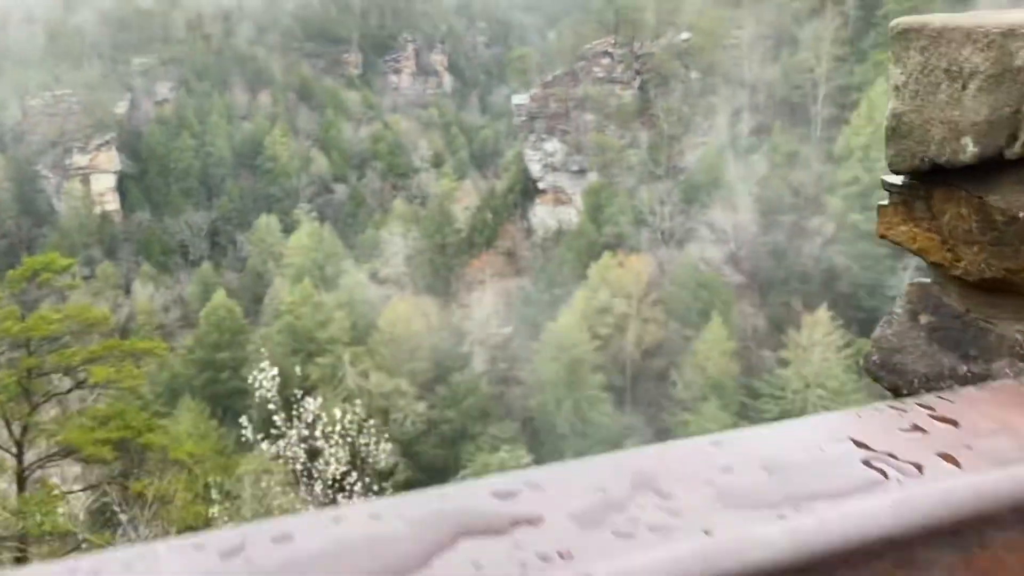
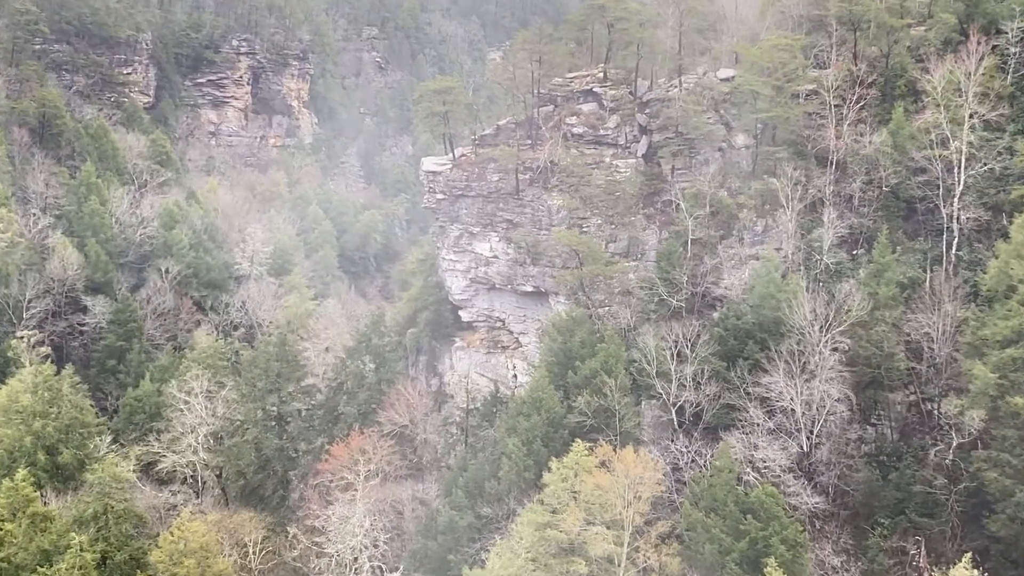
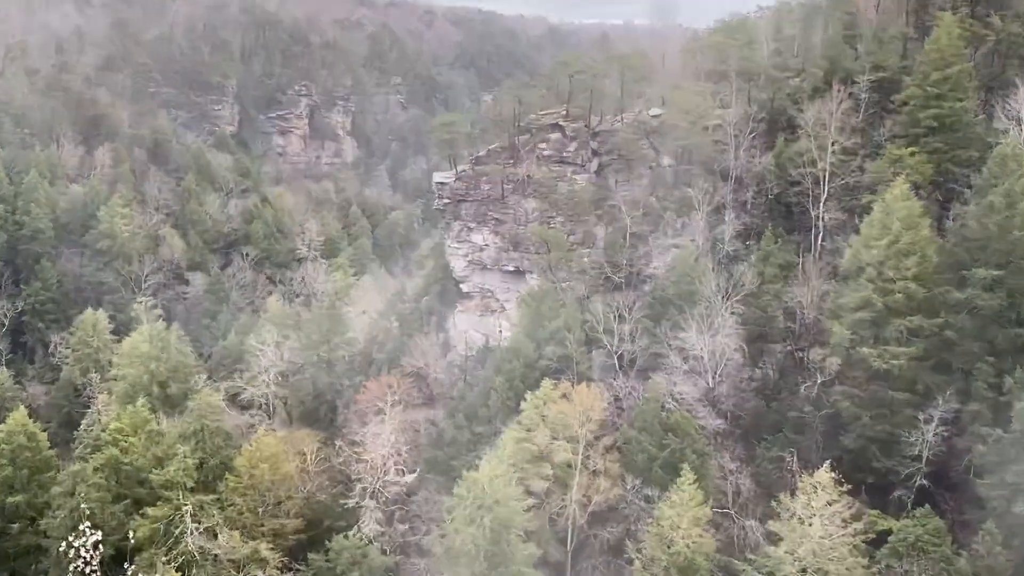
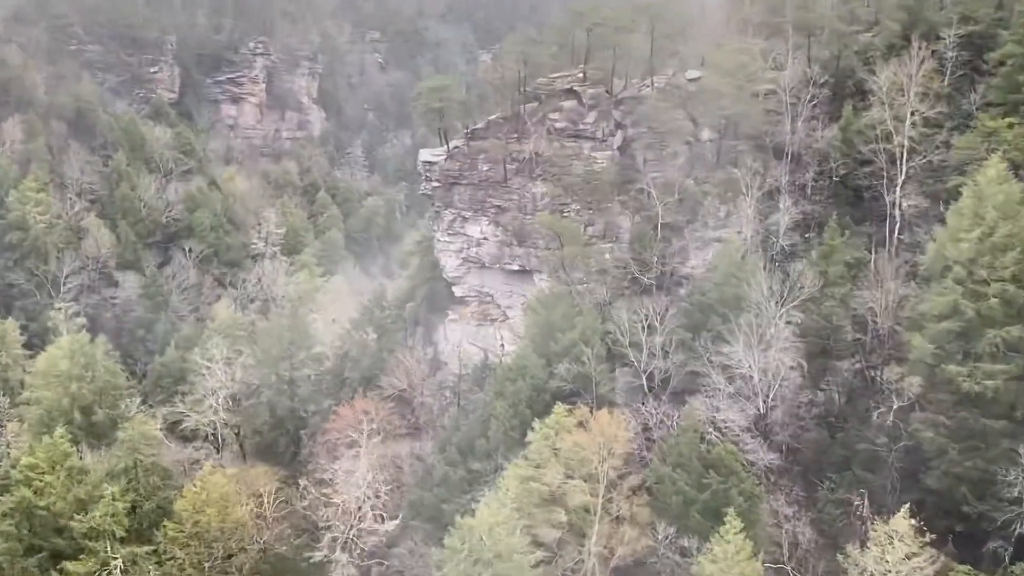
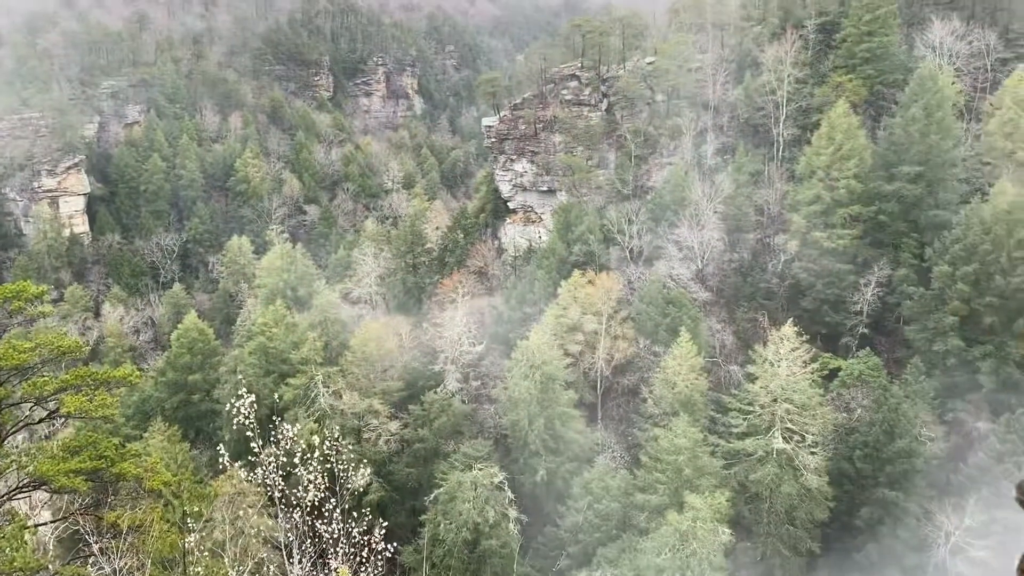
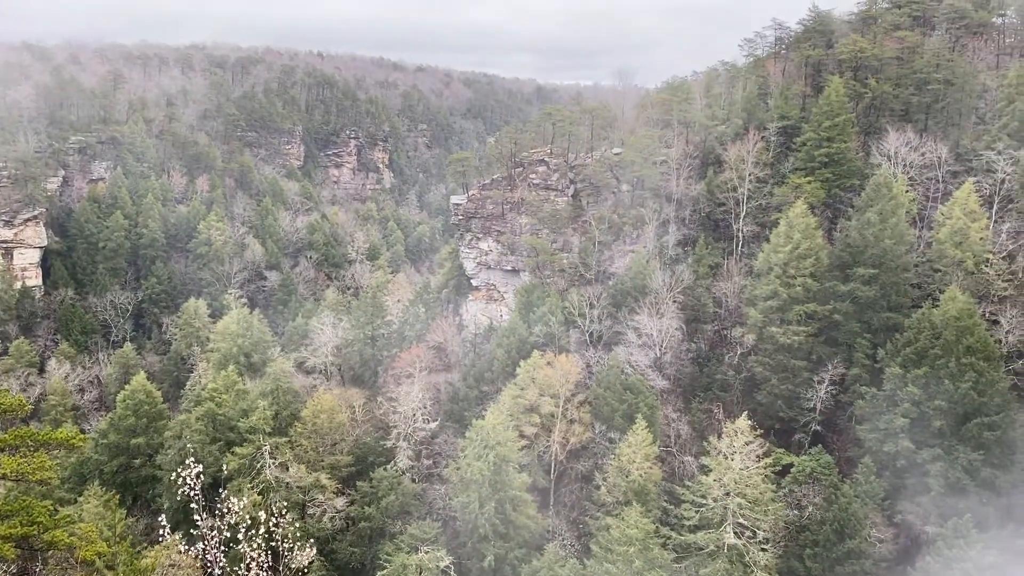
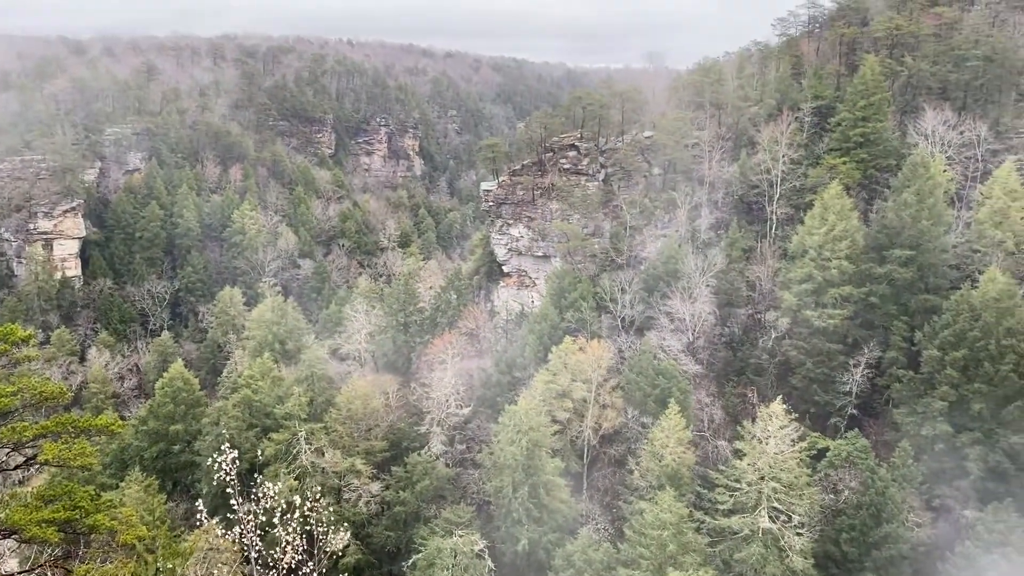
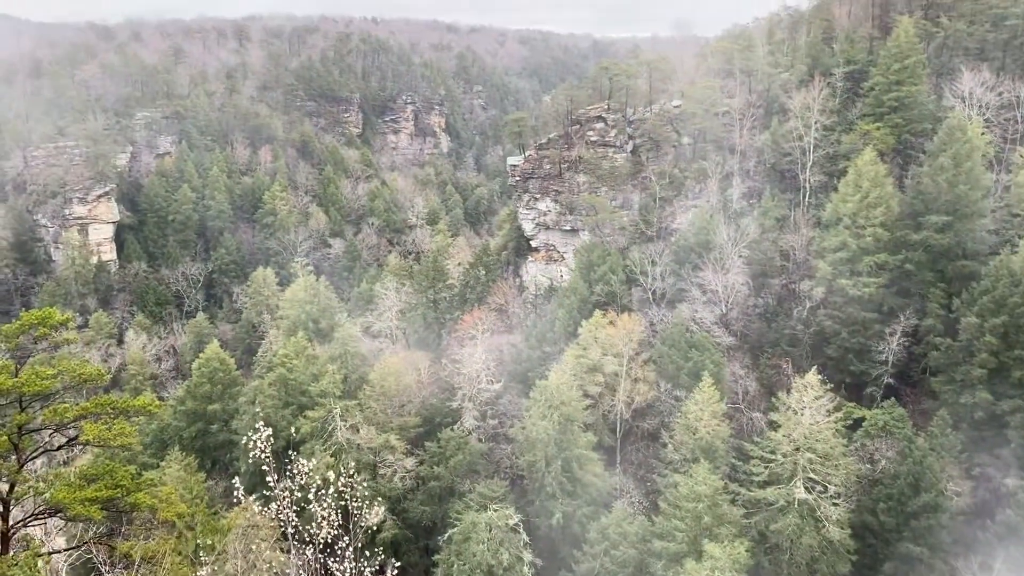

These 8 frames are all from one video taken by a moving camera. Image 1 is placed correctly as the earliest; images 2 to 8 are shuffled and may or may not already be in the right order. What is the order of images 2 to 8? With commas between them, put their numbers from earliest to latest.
5, 8, 7, 6, 3, 4, 2
